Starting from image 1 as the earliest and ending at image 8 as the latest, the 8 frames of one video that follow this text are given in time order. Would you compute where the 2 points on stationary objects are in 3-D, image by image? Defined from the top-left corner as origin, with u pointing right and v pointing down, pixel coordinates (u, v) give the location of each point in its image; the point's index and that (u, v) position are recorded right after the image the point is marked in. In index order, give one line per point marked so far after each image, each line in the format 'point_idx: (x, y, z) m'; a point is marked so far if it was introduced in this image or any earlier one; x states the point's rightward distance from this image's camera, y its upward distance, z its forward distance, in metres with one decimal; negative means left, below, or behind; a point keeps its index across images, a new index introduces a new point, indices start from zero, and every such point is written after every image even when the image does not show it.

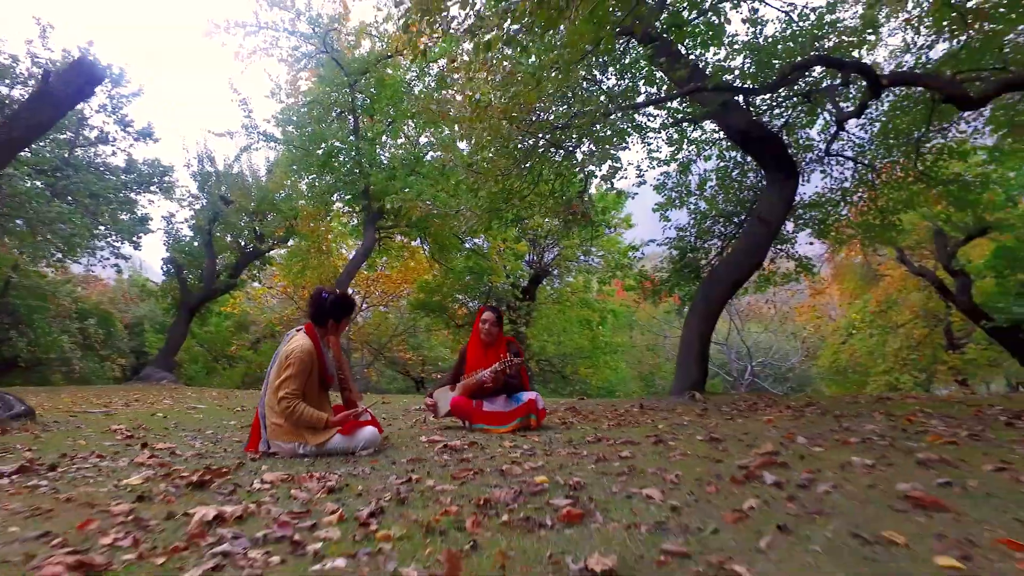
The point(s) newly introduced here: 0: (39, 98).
0: (-5.7, +2.3, +7.1) m
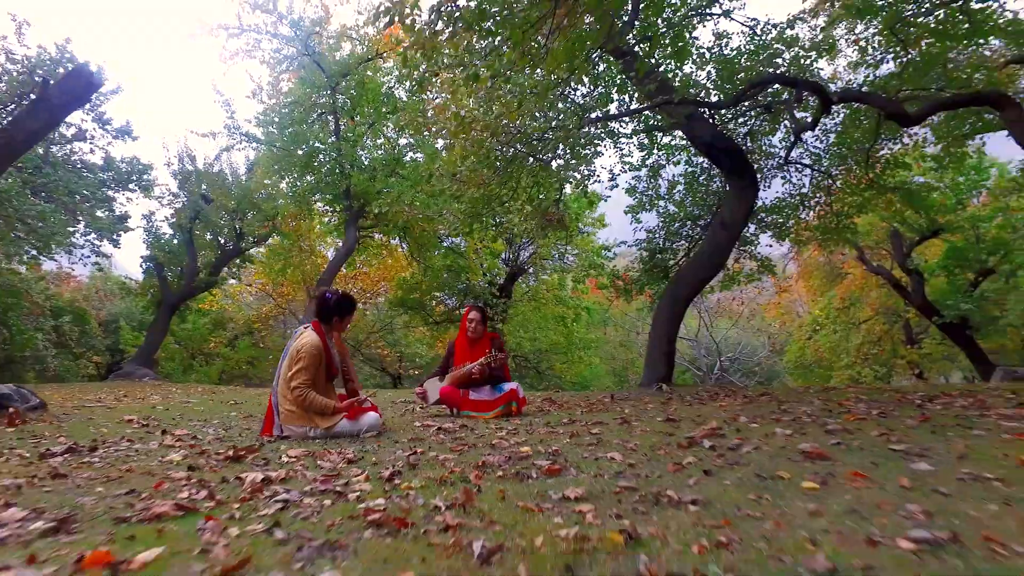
0: (-5.9, +2.3, +7.4) m
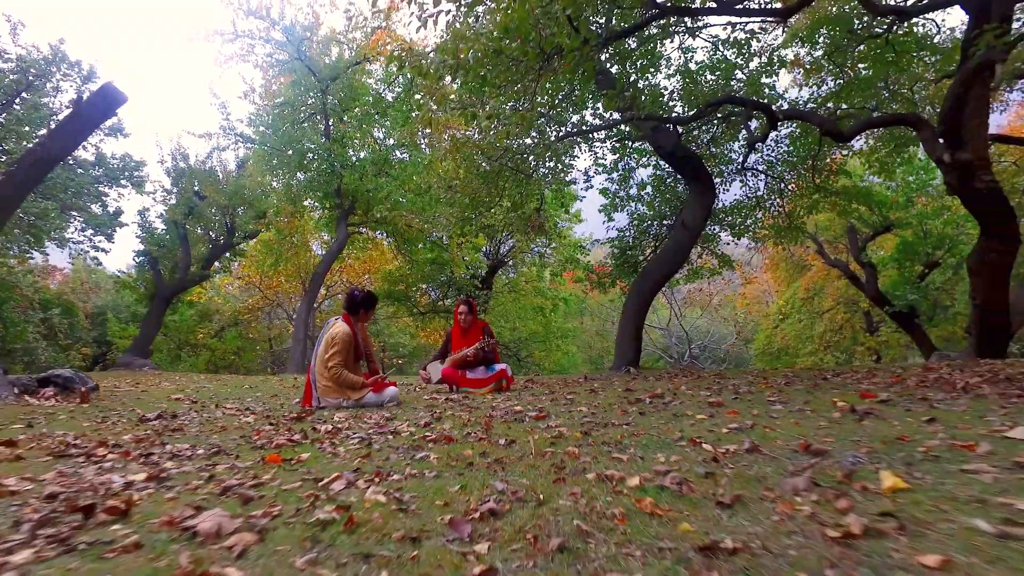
0: (-6.1, +2.3, +8.2) m
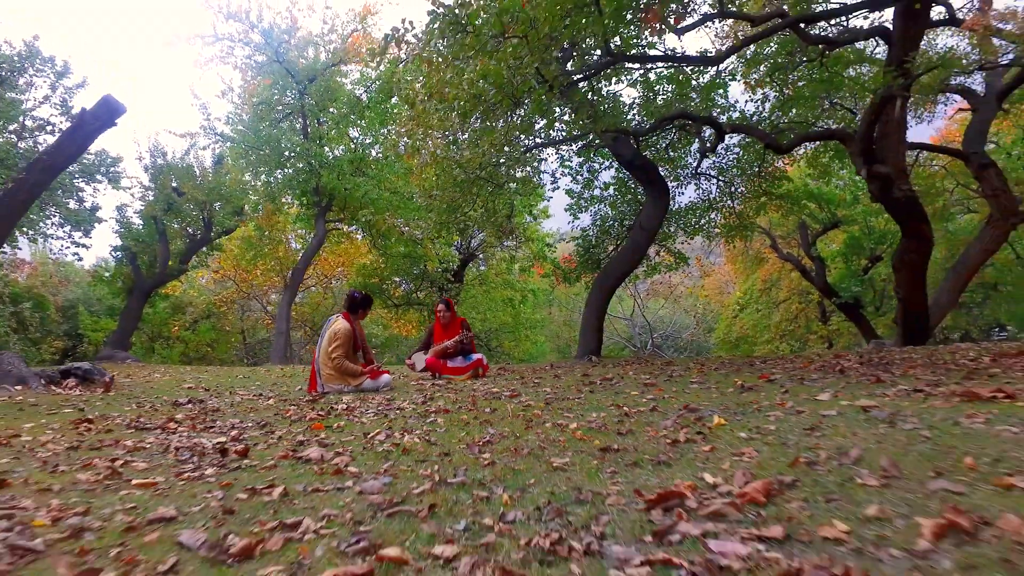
0: (-6.5, +2.3, +8.8) m
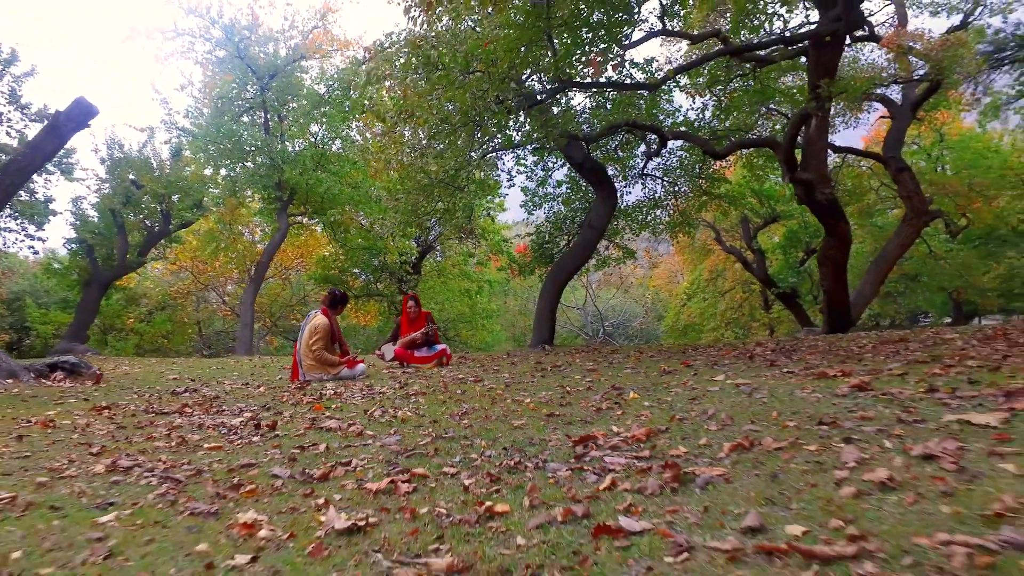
0: (-7.1, +2.4, +9.1) m
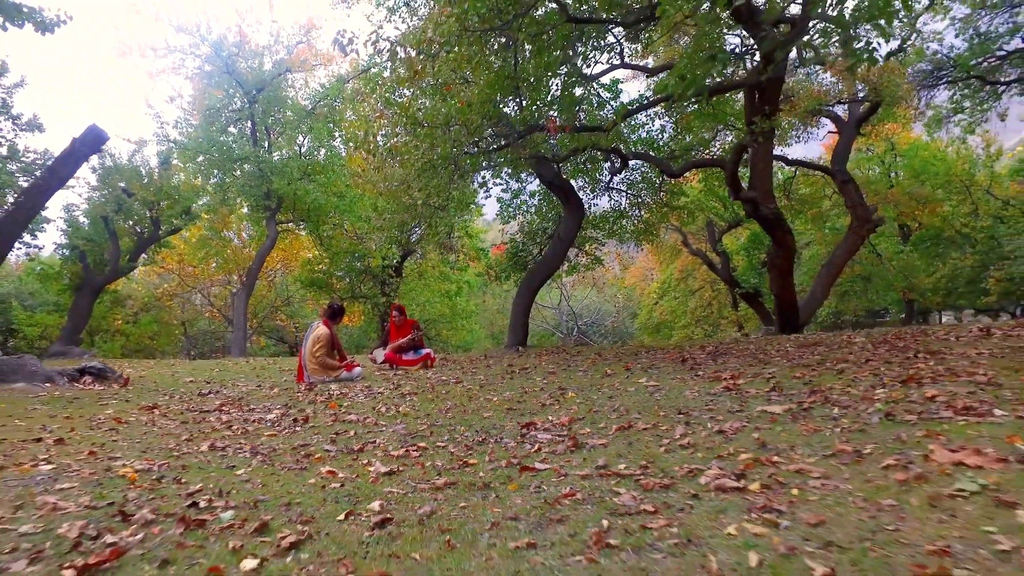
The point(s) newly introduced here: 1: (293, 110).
0: (-7.5, +2.2, +10.0) m
1: (-7.0, +5.7, +19.1) m
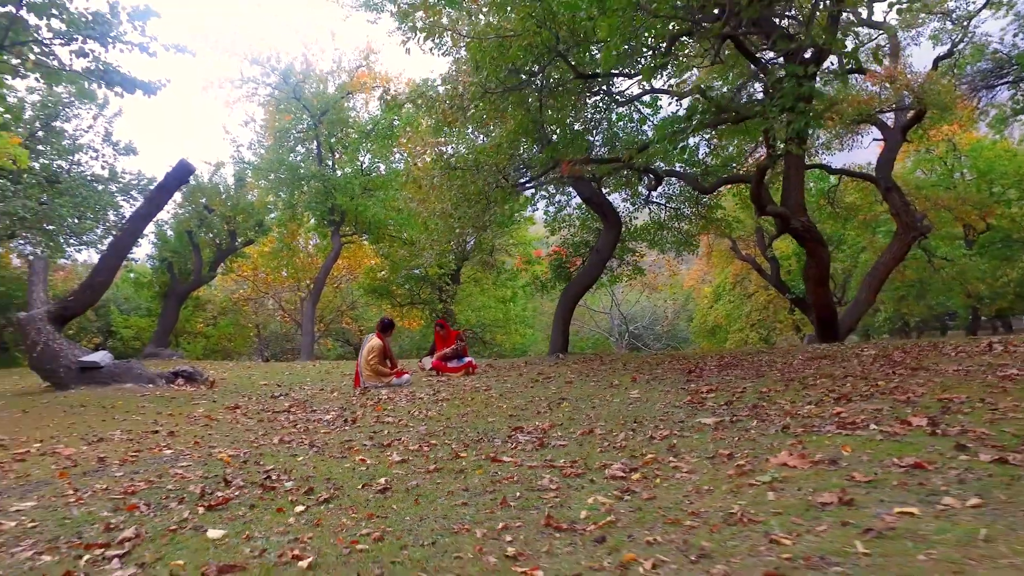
0: (-6.9, +1.9, +11.6) m
1: (-5.4, +5.4, +20.7) m
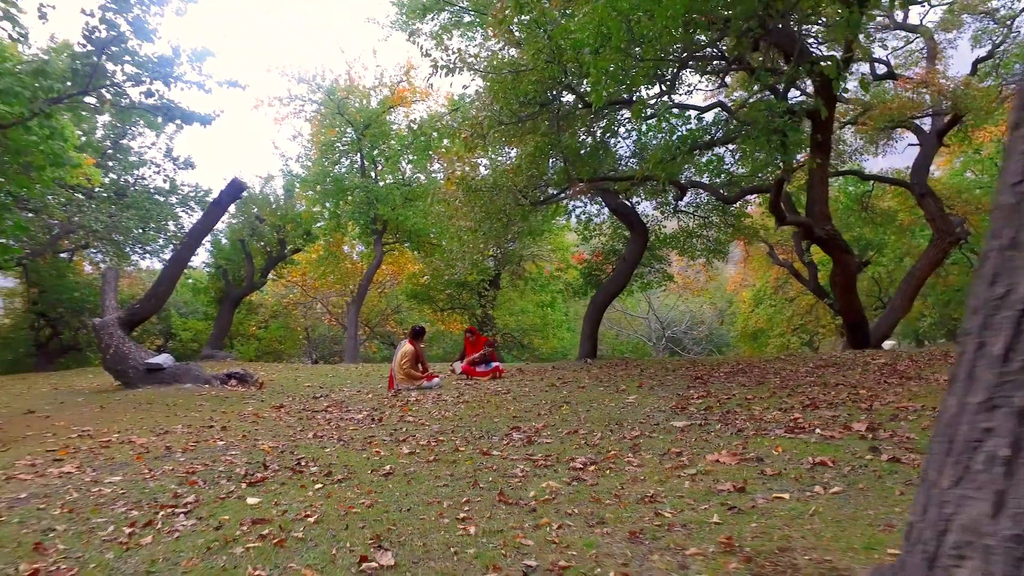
0: (-6.3, +1.8, +12.8) m
1: (-4.2, +5.2, +21.7) m
